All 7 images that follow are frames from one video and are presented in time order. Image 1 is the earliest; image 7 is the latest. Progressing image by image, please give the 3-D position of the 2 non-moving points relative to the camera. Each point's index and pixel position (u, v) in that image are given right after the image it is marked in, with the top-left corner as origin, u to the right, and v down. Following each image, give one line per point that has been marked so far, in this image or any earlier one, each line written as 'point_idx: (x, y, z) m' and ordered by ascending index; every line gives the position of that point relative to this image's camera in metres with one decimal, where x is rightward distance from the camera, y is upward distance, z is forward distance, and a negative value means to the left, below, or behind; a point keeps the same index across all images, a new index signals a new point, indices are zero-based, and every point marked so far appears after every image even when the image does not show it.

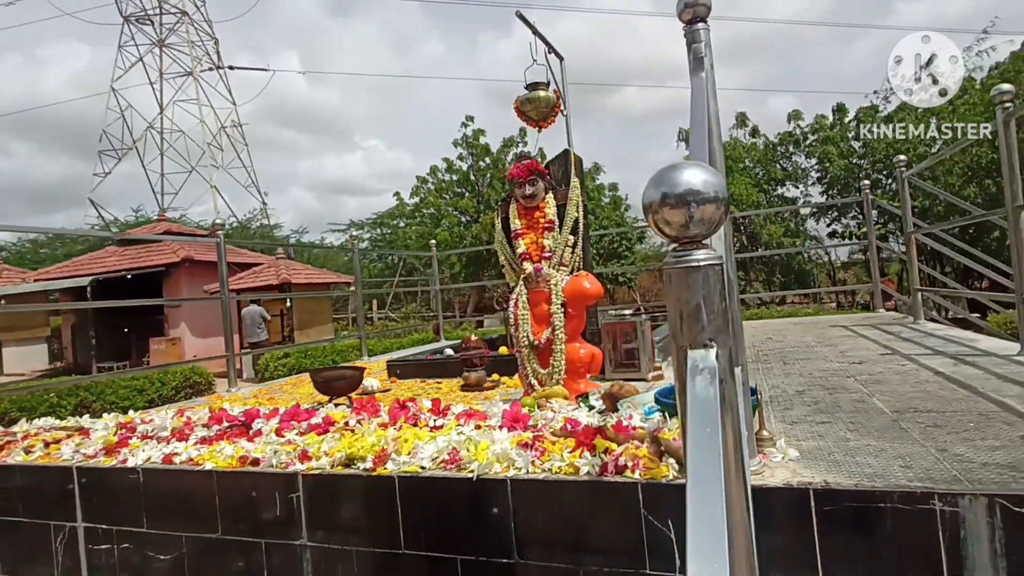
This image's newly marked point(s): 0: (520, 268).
0: (0.0, +0.1, +3.3) m
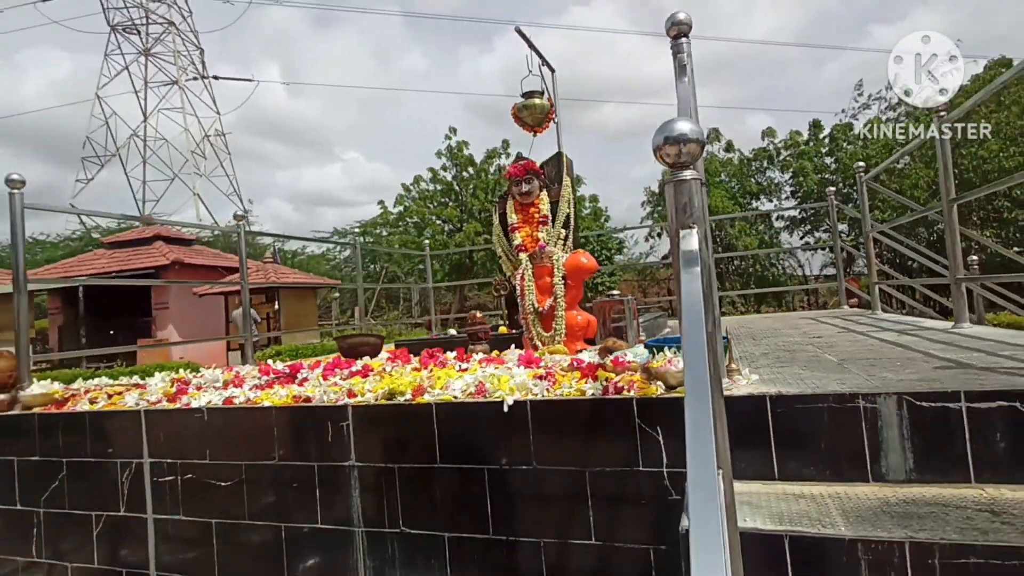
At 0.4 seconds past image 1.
0: (0.0, +0.2, +3.6) m
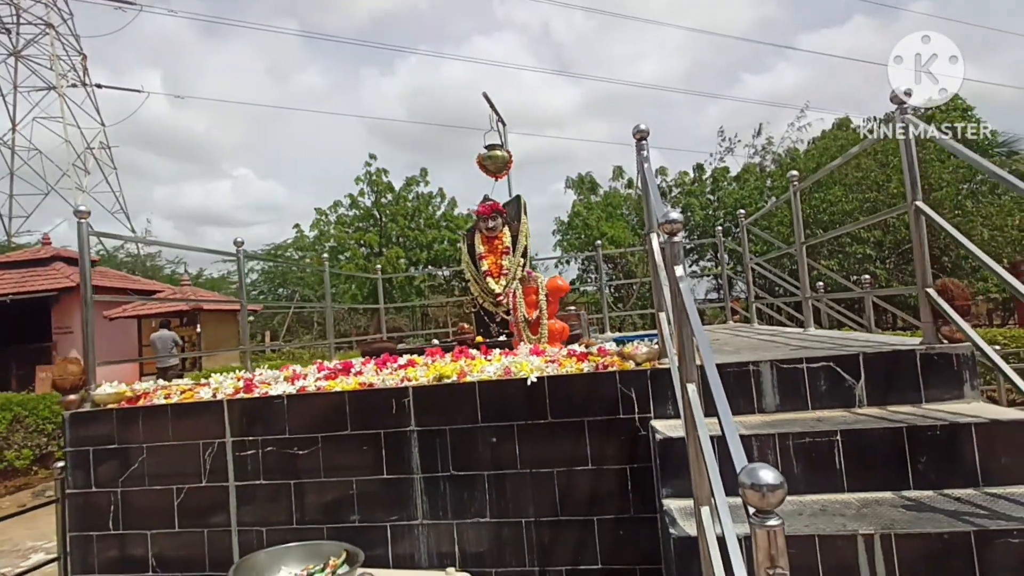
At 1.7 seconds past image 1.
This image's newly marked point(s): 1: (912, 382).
0: (-0.2, 0.0, +4.4) m
1: (+1.6, -0.4, +2.3) m
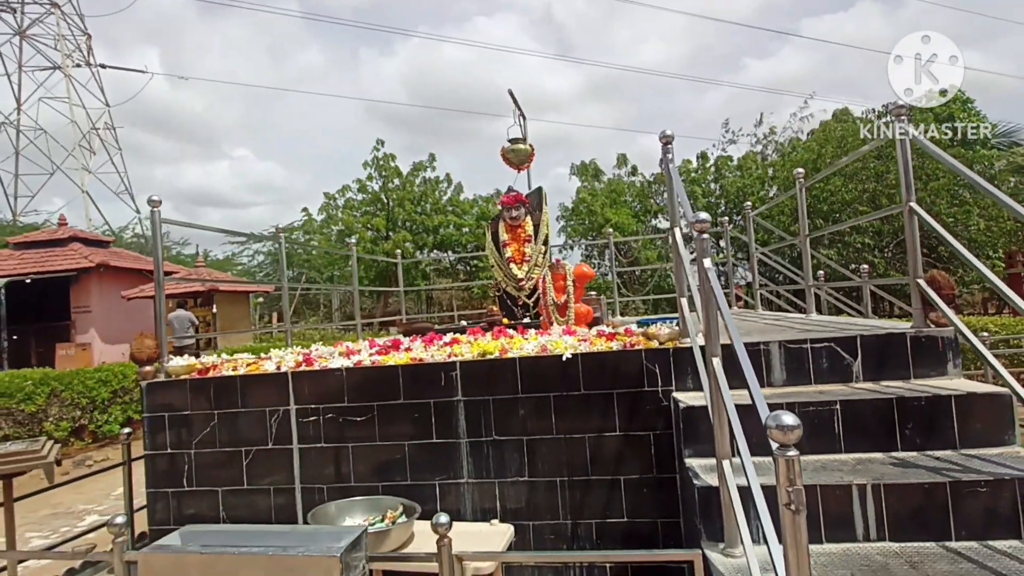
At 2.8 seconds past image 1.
0: (0.0, +0.2, +4.7) m
1: (+1.7, -0.3, +2.6) m
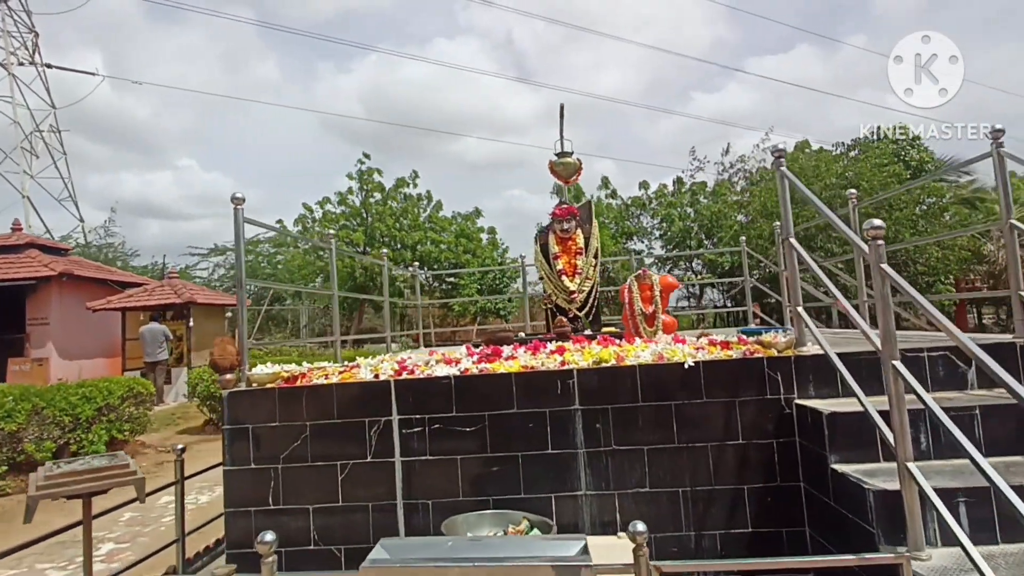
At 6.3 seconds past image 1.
0: (+0.4, +0.1, +4.7) m
1: (+2.3, -0.4, +2.7) m
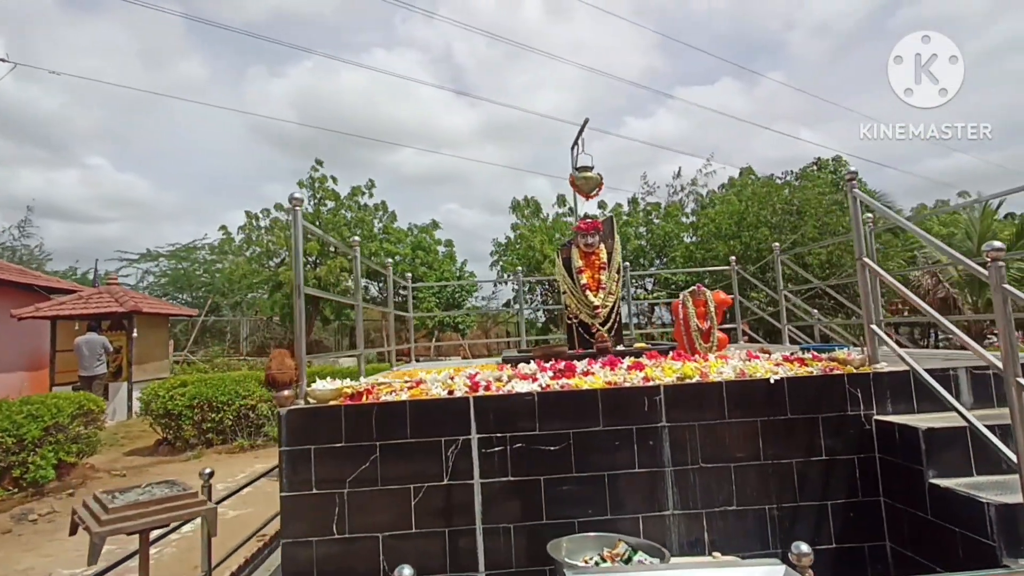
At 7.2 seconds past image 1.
0: (+0.5, -0.1, +4.6) m
1: (+2.7, -0.5, +2.9) m
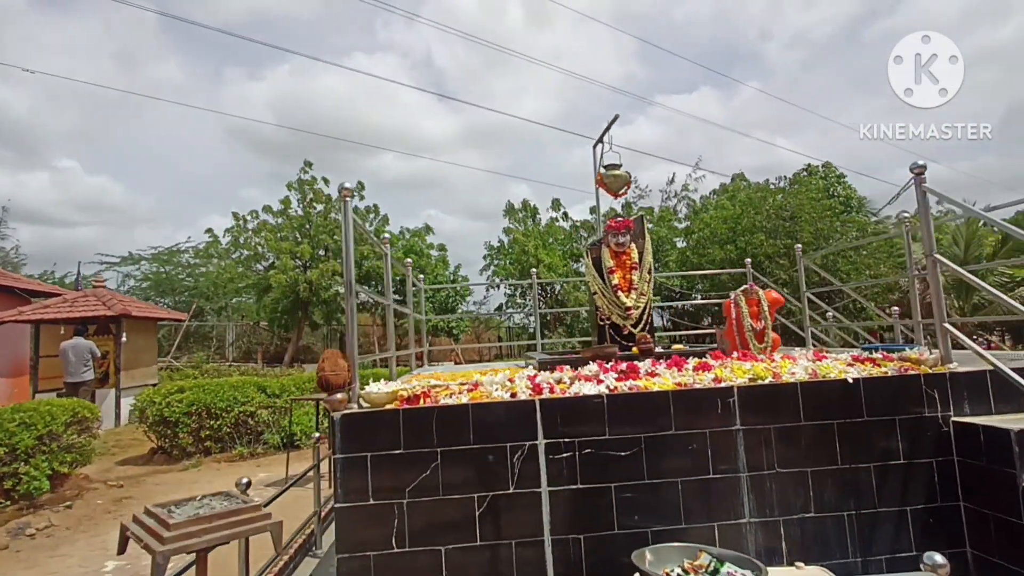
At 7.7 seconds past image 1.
0: (+0.8, -0.1, +4.5) m
1: (+3.0, -0.5, +2.8) m
